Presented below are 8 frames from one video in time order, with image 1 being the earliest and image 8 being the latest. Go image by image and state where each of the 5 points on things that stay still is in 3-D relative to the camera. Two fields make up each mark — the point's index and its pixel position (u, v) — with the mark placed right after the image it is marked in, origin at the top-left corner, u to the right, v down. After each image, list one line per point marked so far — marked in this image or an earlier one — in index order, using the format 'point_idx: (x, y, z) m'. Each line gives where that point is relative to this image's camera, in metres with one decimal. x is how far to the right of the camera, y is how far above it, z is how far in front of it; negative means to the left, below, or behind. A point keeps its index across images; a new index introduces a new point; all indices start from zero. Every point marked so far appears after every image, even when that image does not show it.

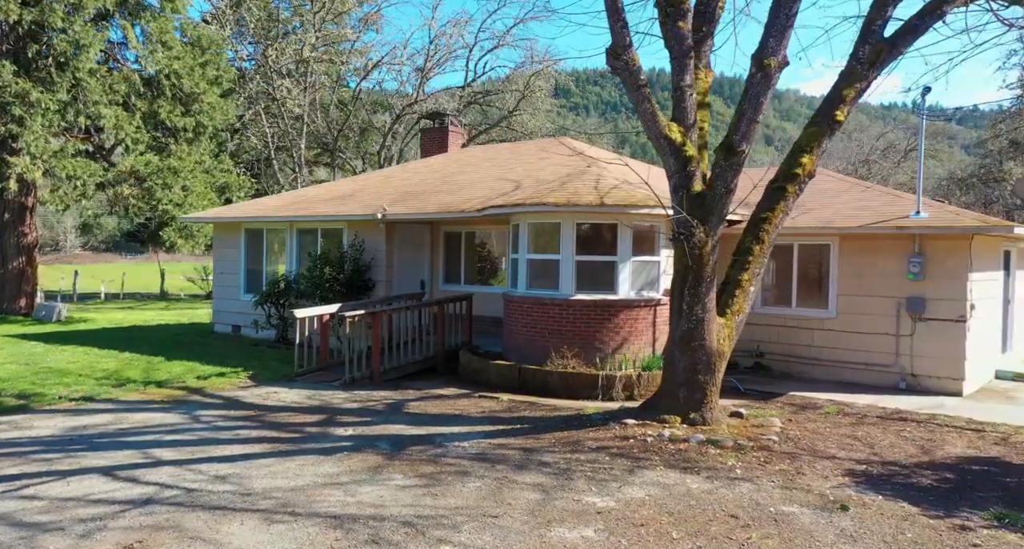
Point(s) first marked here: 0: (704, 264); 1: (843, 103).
0: (+1.7, +0.1, +6.8) m
1: (+3.2, +1.7, +7.7) m
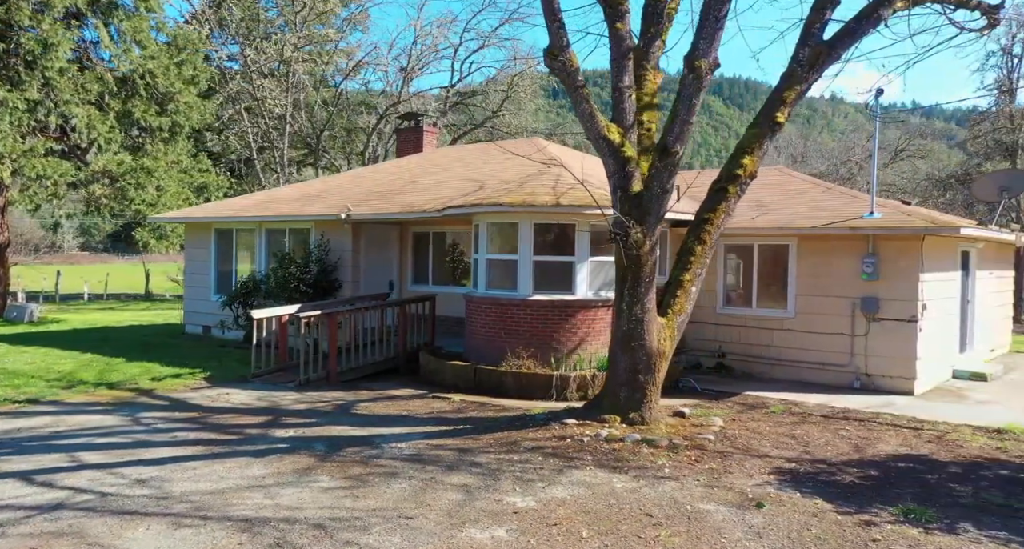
0: (+1.1, +0.1, +6.8) m
1: (+2.7, +1.7, +7.8) m
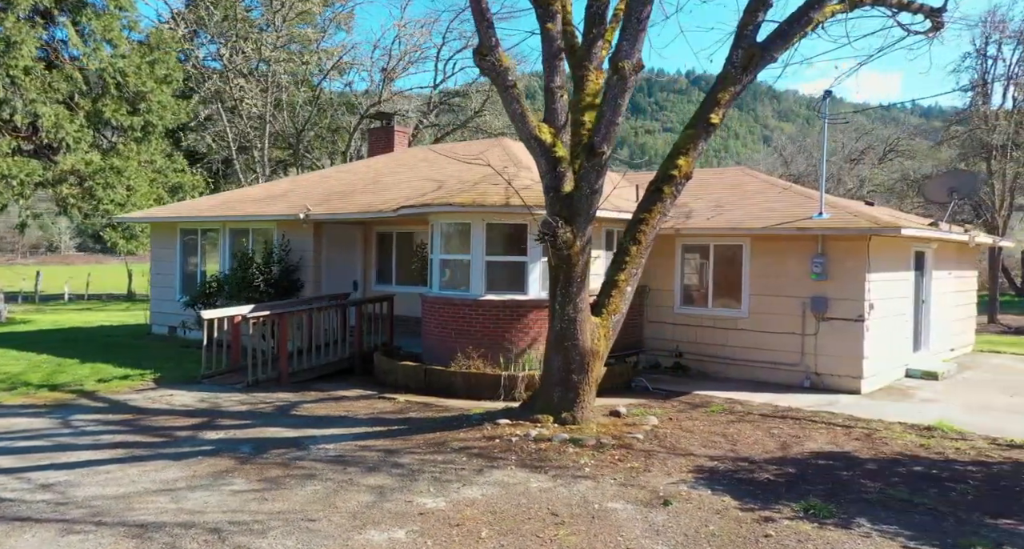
0: (+0.5, +0.1, +6.9) m
1: (+2.1, +1.7, +7.9) m
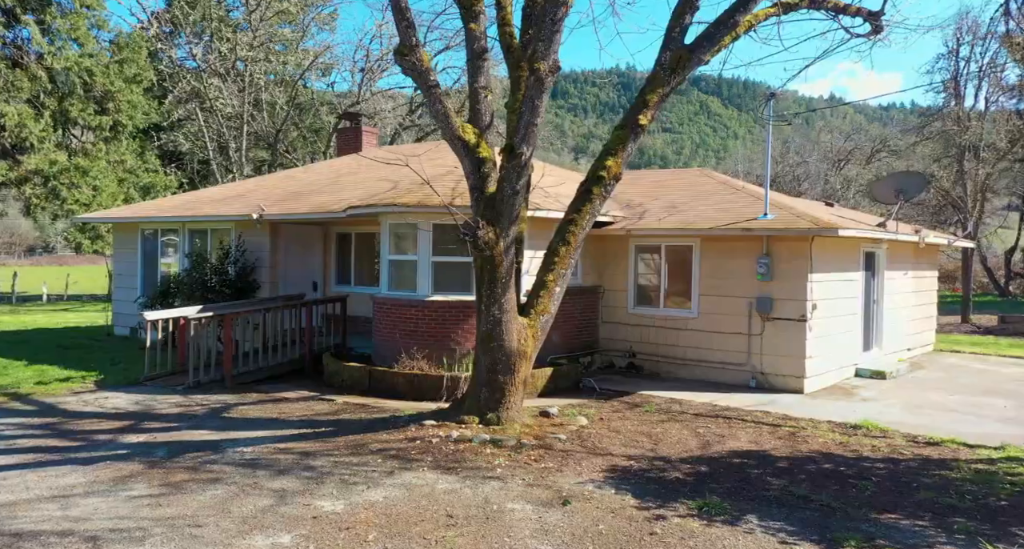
0: (-0.1, +0.1, +6.9) m
1: (+1.4, +1.7, +7.9) m
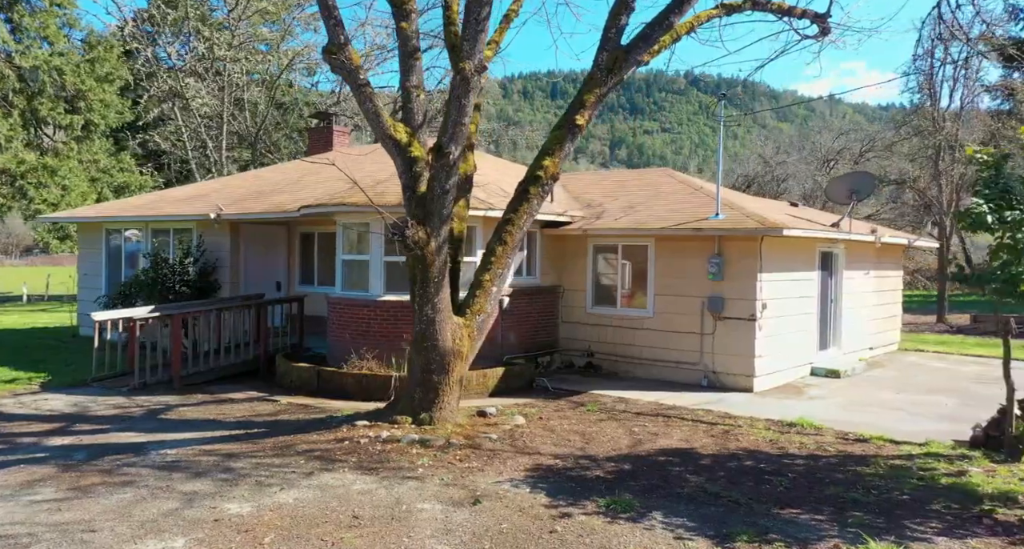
0: (-0.7, +0.1, +6.8) m
1: (+0.7, +1.7, +8.0) m
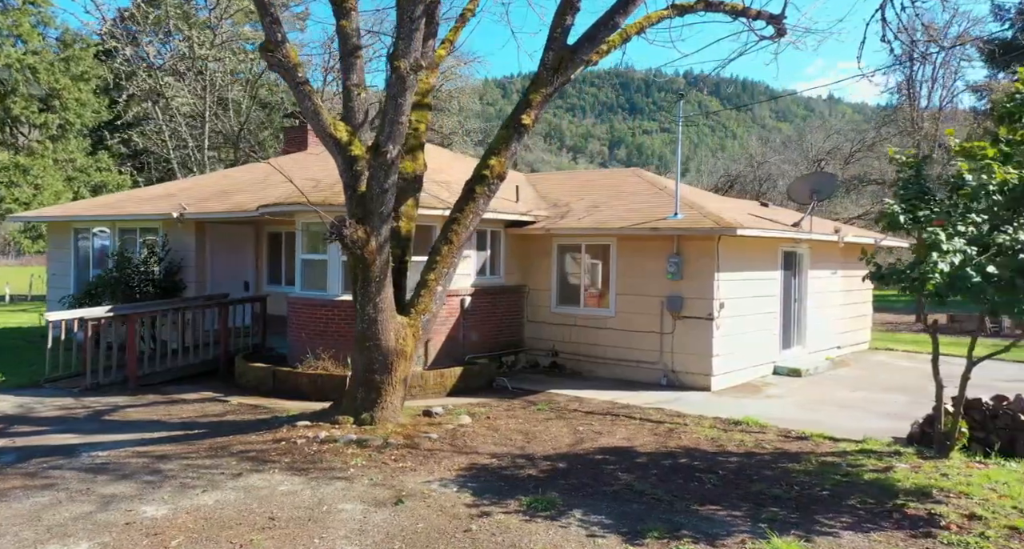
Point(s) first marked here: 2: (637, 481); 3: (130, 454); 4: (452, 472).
0: (-1.2, +0.1, +6.8) m
1: (+0.2, +1.7, +8.0) m
2: (+0.8, -1.3, +5.2) m
3: (-2.9, -1.4, +6.0) m
4: (-0.4, -1.3, +5.4) m
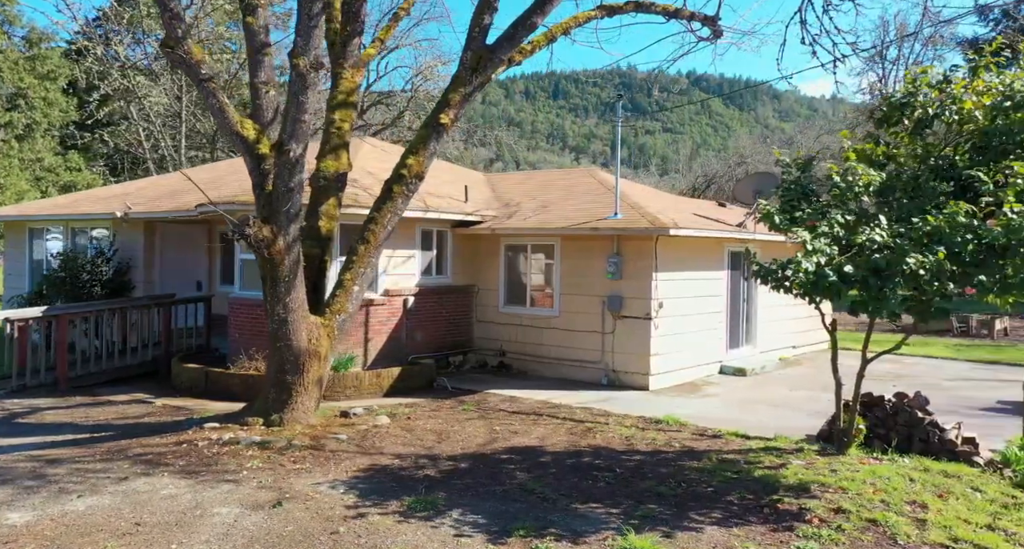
0: (-2.0, +0.1, +6.7) m
1: (-0.6, +1.7, +8.0) m
2: (+0.1, -1.3, +5.2) m
3: (-3.6, -1.4, +5.9) m
4: (-1.1, -1.3, +5.3) m
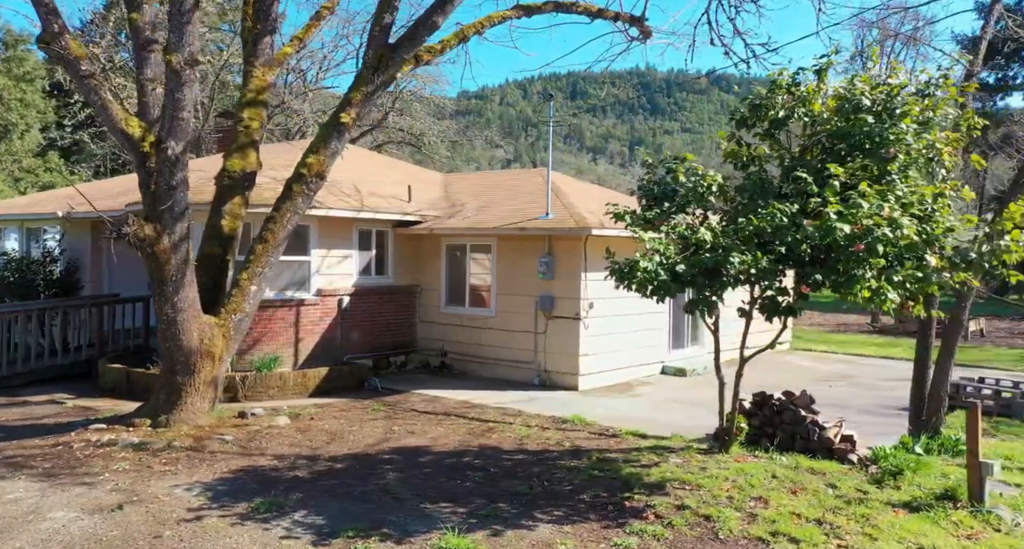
0: (-2.9, +0.1, +6.6) m
1: (-1.6, +1.7, +7.9) m
2: (-0.7, -1.3, +5.2) m
3: (-4.5, -1.3, +5.7) m
4: (-2.0, -1.3, +5.2) m
